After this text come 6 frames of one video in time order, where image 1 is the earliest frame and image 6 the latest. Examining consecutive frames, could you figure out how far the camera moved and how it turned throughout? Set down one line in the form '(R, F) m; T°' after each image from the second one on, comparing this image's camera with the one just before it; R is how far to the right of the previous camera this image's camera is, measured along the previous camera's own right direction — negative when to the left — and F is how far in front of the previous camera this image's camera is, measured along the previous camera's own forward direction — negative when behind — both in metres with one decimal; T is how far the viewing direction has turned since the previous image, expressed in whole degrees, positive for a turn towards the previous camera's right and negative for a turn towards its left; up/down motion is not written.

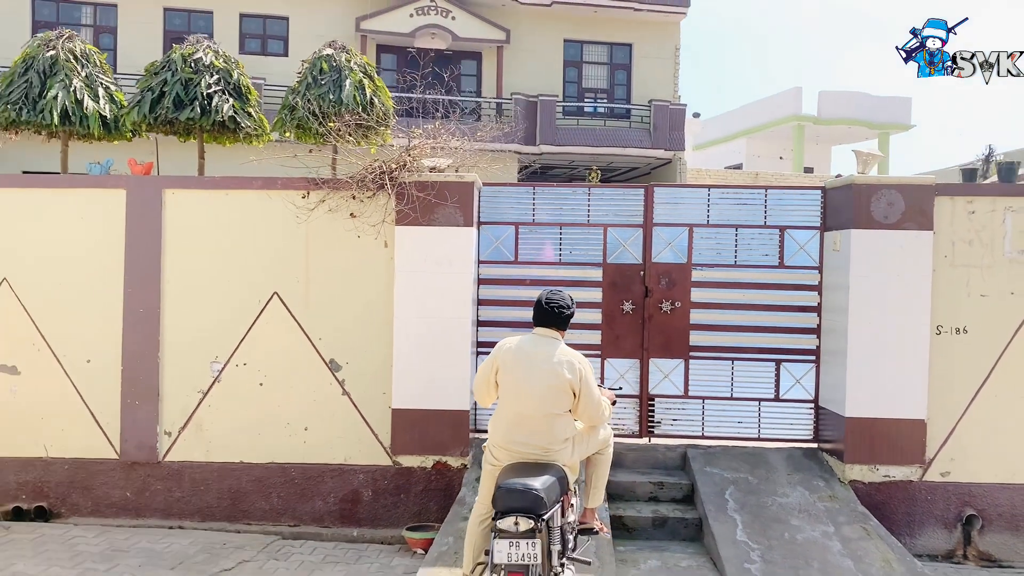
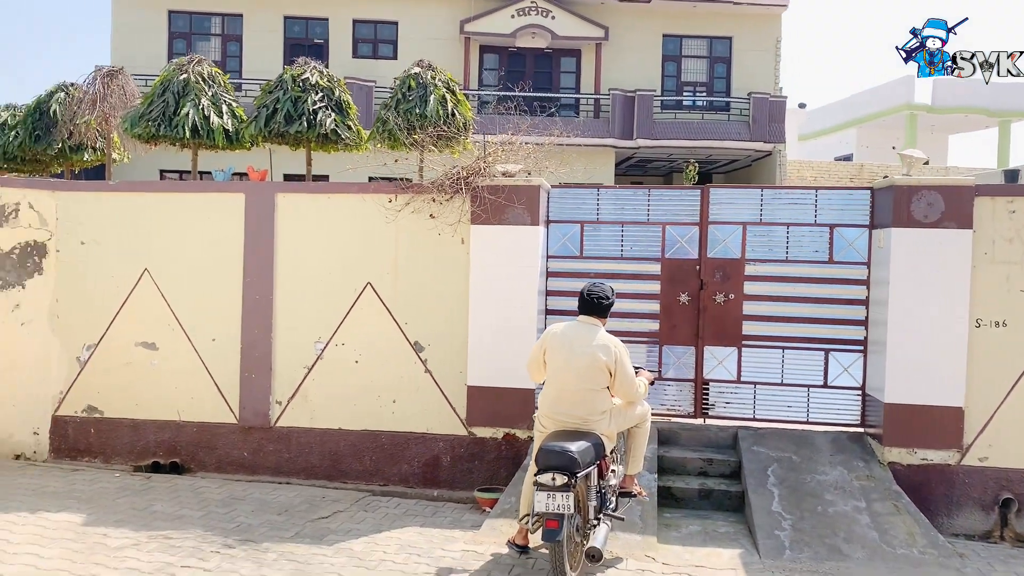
(+0.3, -0.6) m; -7°
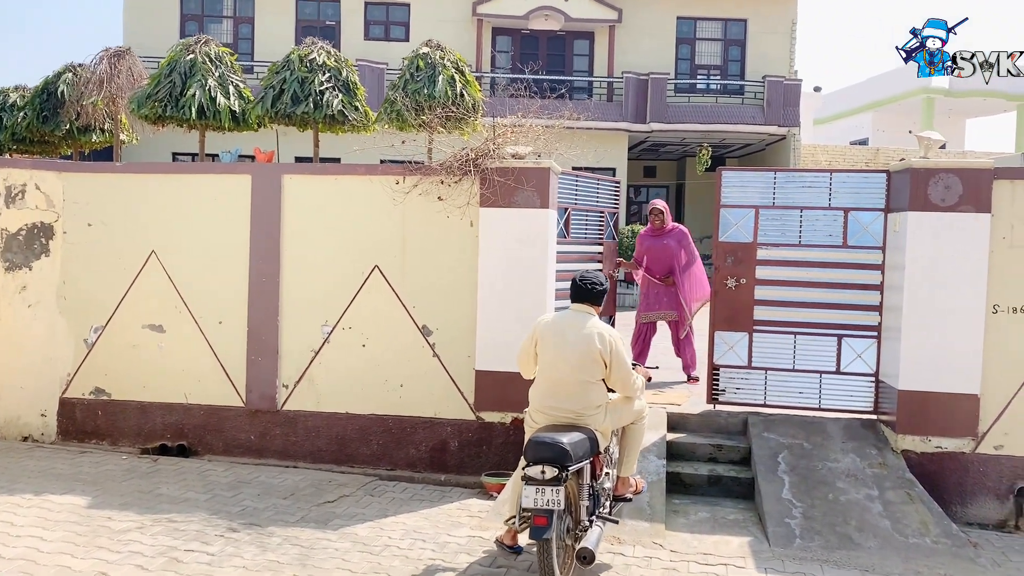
(0.0, +0.1) m; -1°
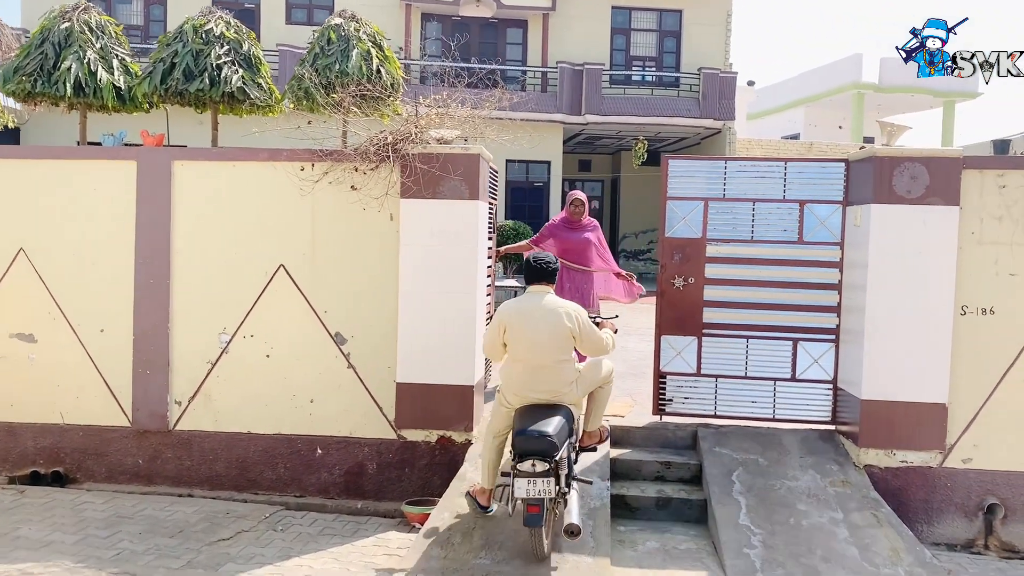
(+0.1, +0.6) m; +4°
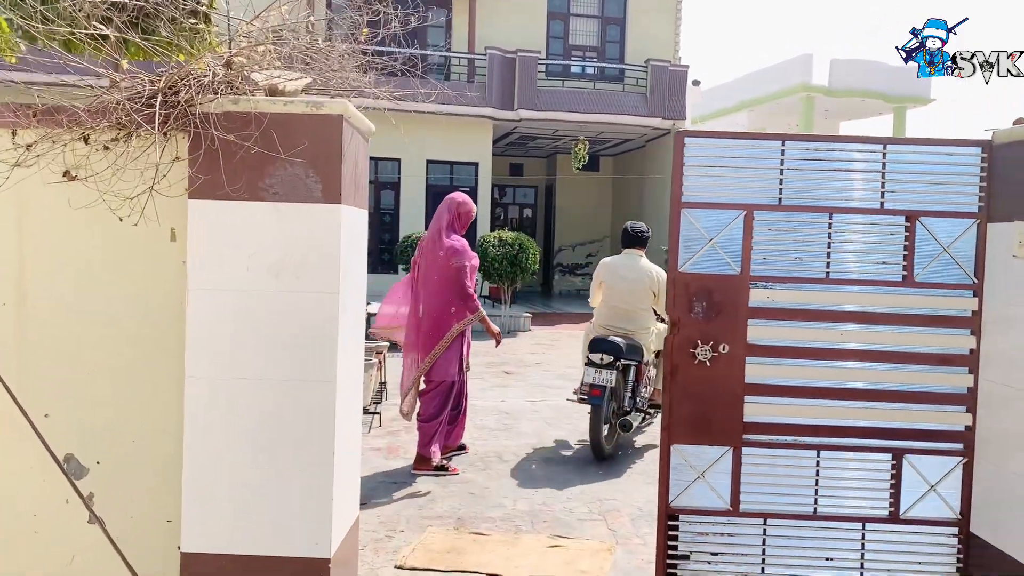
(+0.1, +2.3) m; +5°
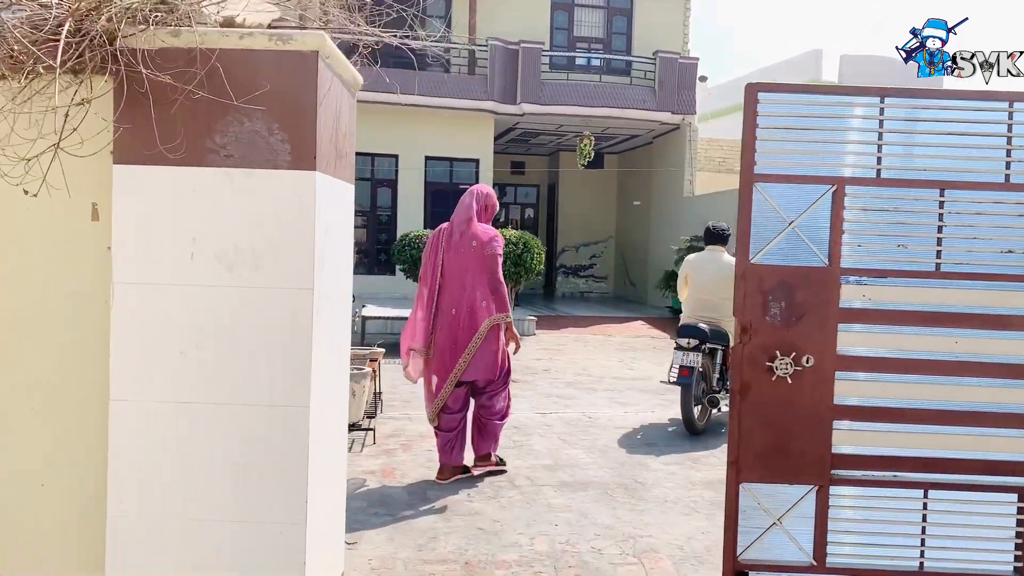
(-0.1, +0.6) m; 0°
